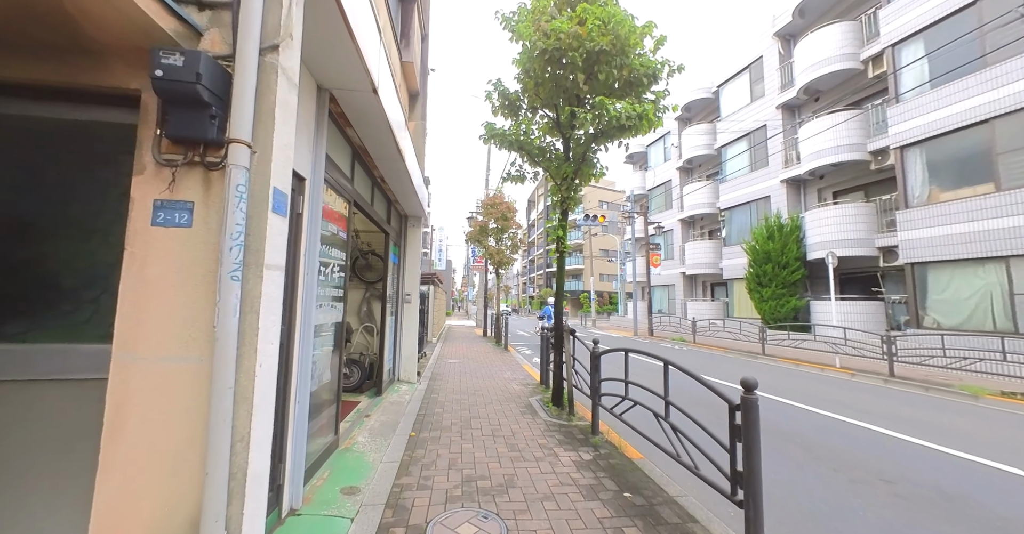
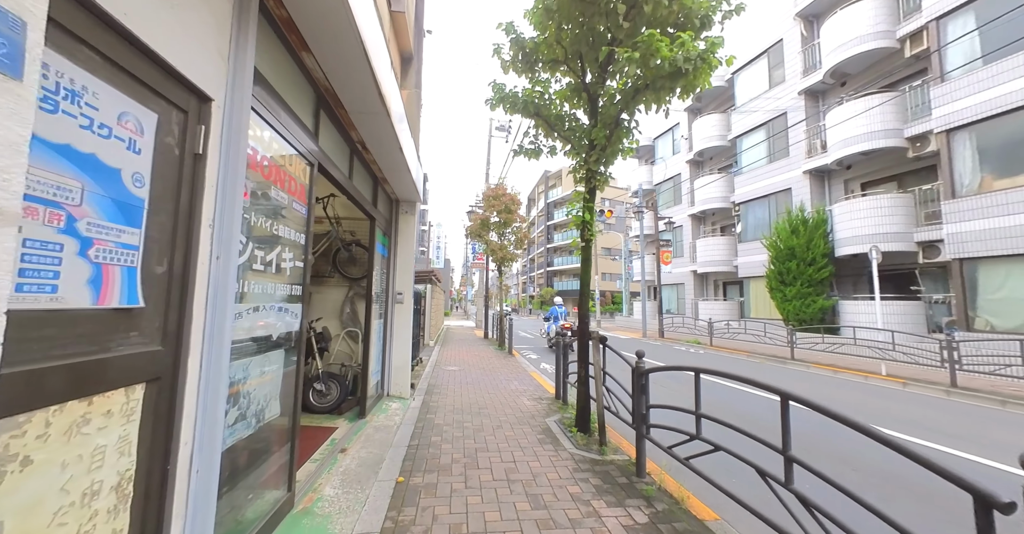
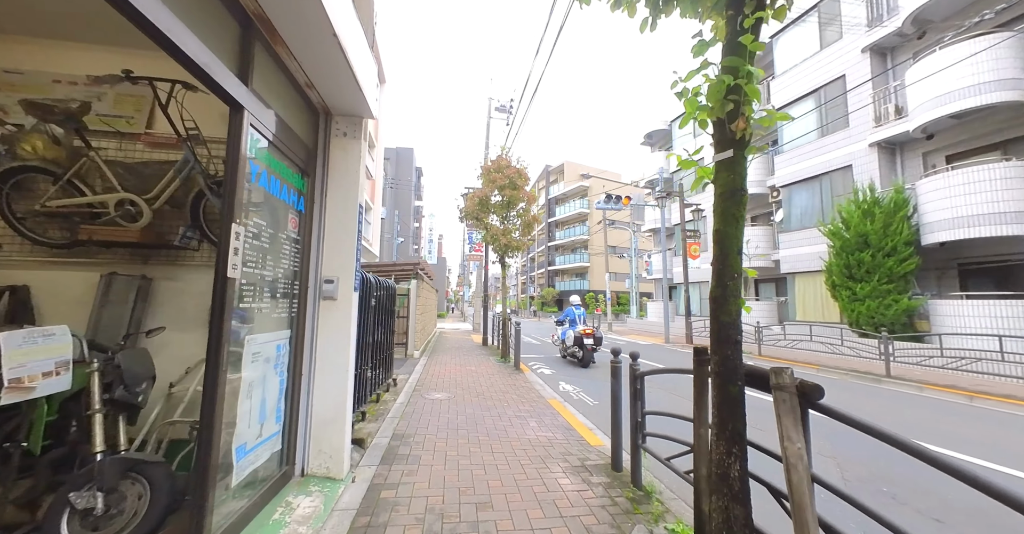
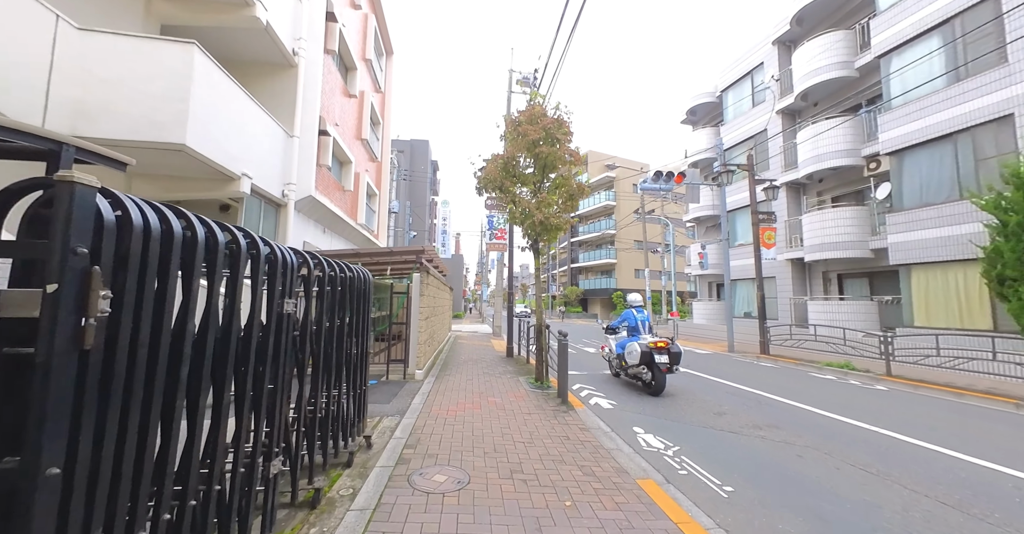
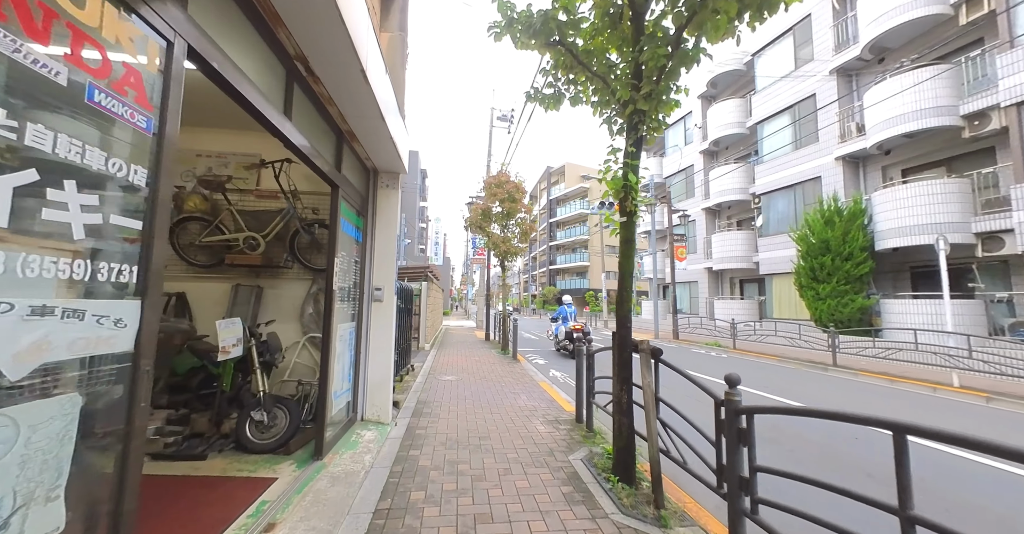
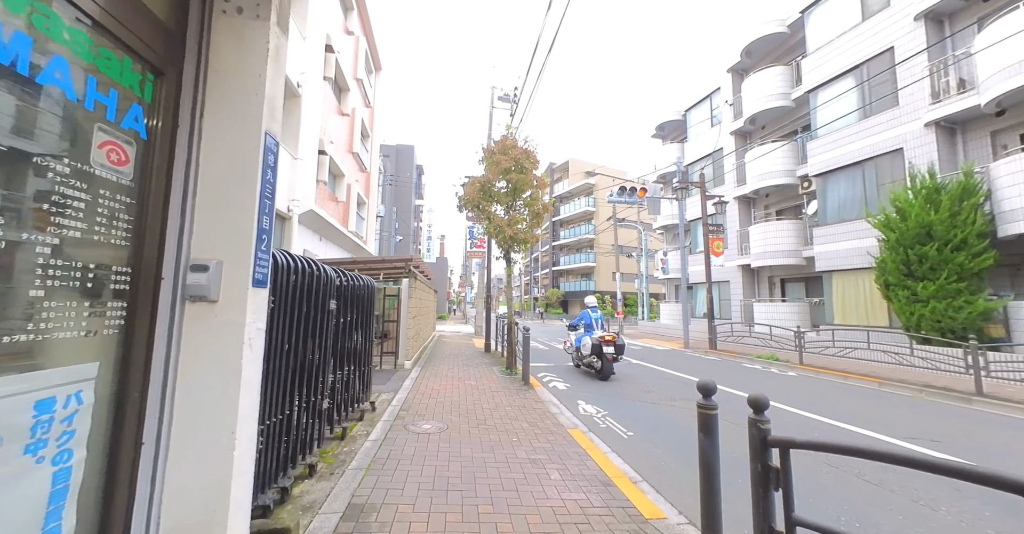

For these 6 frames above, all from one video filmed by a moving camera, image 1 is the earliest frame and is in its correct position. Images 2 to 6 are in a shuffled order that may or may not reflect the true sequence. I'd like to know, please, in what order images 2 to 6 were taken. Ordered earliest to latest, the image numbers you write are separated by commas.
2, 5, 3, 6, 4
